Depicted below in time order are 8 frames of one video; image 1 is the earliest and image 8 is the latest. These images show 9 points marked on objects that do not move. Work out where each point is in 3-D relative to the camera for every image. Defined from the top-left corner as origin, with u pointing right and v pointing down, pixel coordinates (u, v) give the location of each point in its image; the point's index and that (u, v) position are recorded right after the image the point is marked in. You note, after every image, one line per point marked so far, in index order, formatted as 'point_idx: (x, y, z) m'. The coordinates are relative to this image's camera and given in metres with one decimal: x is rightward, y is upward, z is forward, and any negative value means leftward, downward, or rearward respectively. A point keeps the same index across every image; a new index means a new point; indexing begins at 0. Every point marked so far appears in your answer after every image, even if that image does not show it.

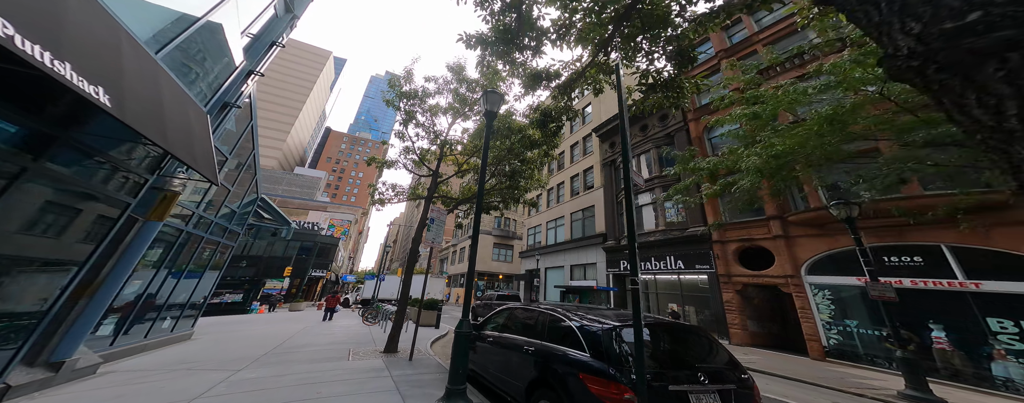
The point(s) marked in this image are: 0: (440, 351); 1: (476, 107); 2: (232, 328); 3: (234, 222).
0: (-2.6, -5.6, +10.4) m
1: (-1.5, +3.7, +10.7) m
2: (-13.4, -6.2, +13.2) m
3: (-11.6, -0.8, +11.3) m
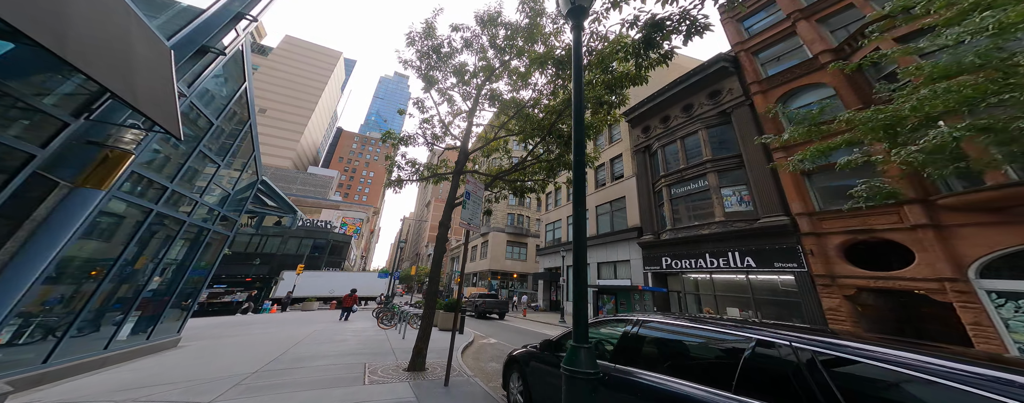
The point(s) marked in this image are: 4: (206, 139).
0: (-1.2, -5.0, +8.5) m
1: (0.0, +4.3, +8.7) m
2: (-11.9, -5.5, +11.6) m
3: (-10.1, -0.2, +9.7) m
4: (-8.6, +1.8, +7.7) m
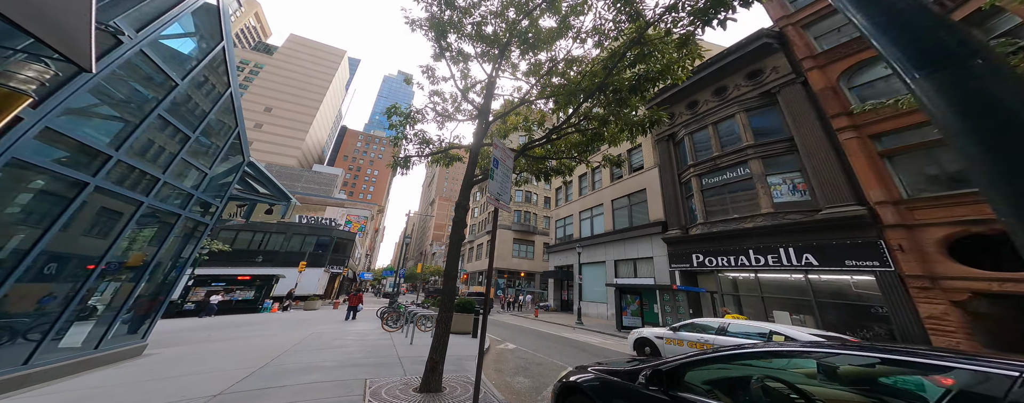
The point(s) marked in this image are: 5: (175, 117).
0: (-0.4, -4.5, +7.1) m
1: (+0.8, +4.7, +7.3) m
2: (-11.0, -5.0, +10.4) m
3: (-9.3, +0.3, +8.3) m
4: (-7.9, +2.3, +6.3) m
5: (-8.1, +2.0, +6.6) m
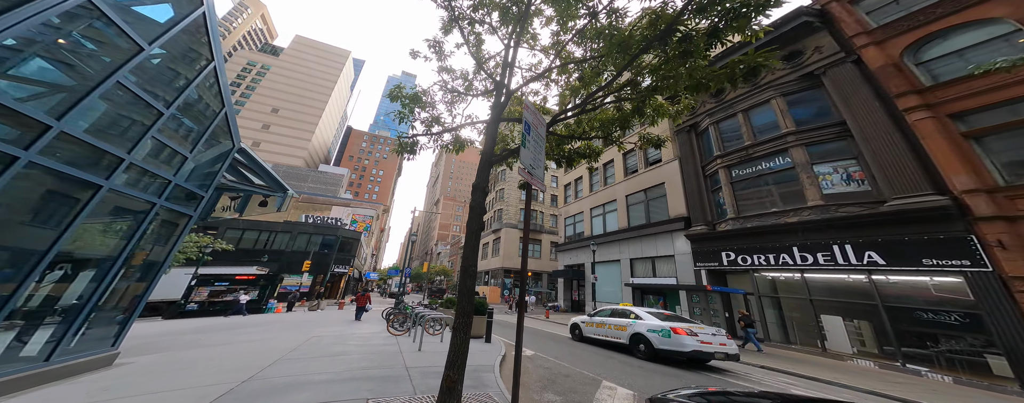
0: (+0.2, -4.3, +6.0) m
1: (+1.4, +5.0, +6.2) m
2: (-10.4, -4.8, +9.5) m
3: (-8.6, +0.5, +7.4) m
4: (-7.3, +2.6, +5.3) m
5: (-7.5, +2.3, +5.6) m
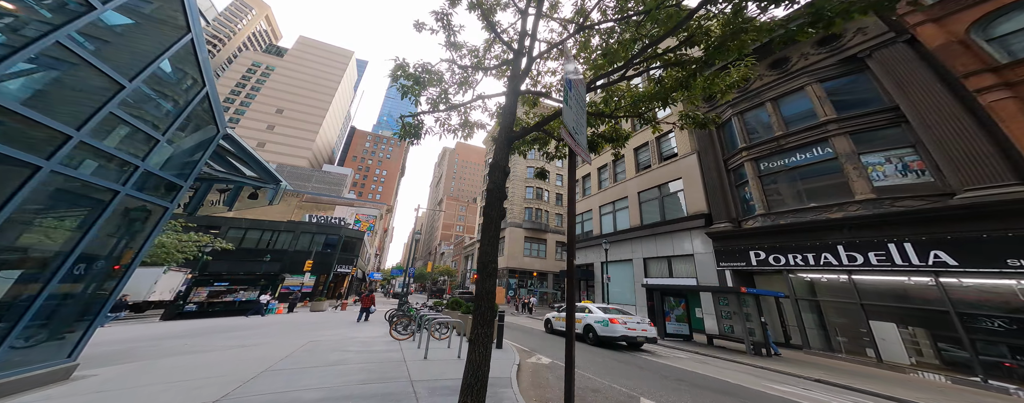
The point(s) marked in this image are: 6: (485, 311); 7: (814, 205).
0: (+0.7, -4.1, +5.0) m
1: (+1.8, +5.2, +5.2) m
2: (-9.9, -4.6, +8.6) m
3: (-8.2, +0.7, +6.5) m
4: (-6.8, +2.8, +4.5) m
5: (-7.0, +2.5, +4.7) m
6: (-0.4, -1.6, +4.0) m
7: (+11.8, -0.1, +10.8) m
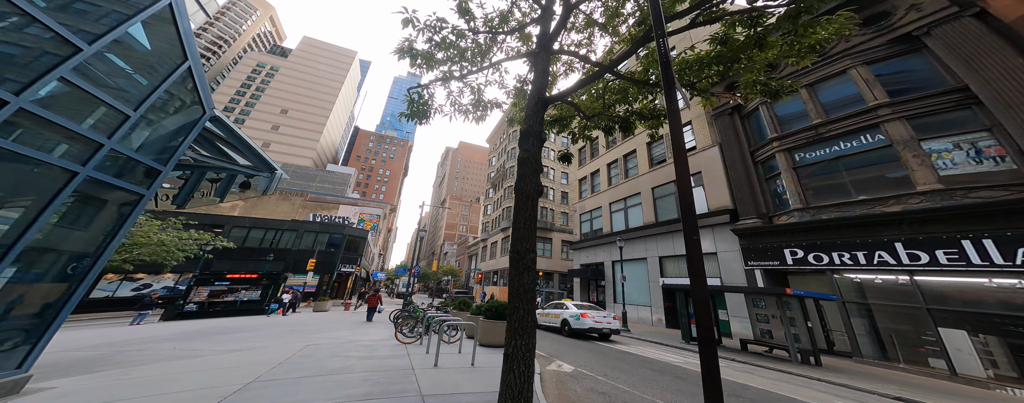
0: (+1.2, -3.8, +4.1) m
1: (+2.4, +5.5, +4.3) m
2: (-9.3, -4.3, +7.8) m
3: (-7.6, +1.0, +5.7) m
4: (-6.3, +3.0, +3.6) m
5: (-6.5, +2.8, +3.9) m
6: (+0.2, -1.4, +3.1) m
7: (+12.4, +0.1, +9.7) m
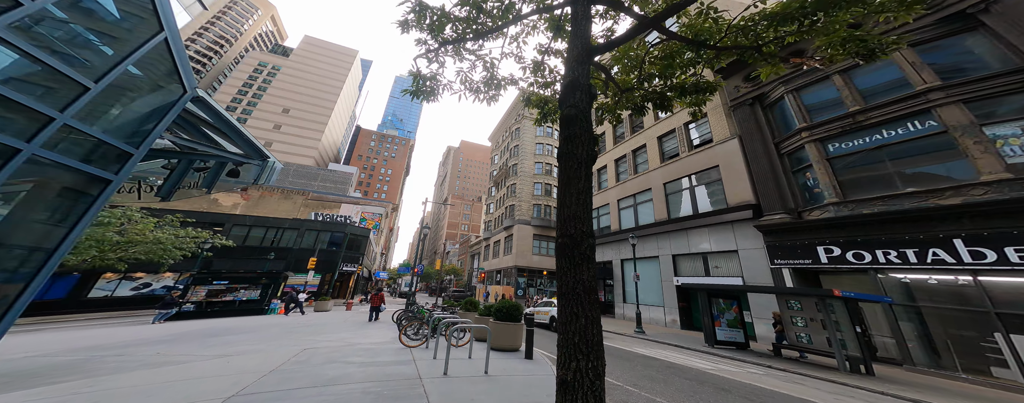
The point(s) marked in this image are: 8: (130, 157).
0: (+1.7, -3.6, +3.3) m
1: (+2.9, +5.7, +3.4) m
2: (-8.8, -4.1, +7.1) m
3: (-7.1, +1.2, +4.9) m
4: (-5.8, +3.2, +2.8) m
5: (-6.0, +3.0, +3.1) m
6: (+0.6, -1.2, +2.3) m
7: (+12.9, +0.4, +8.9) m
8: (-7.2, +0.8, +5.2) m
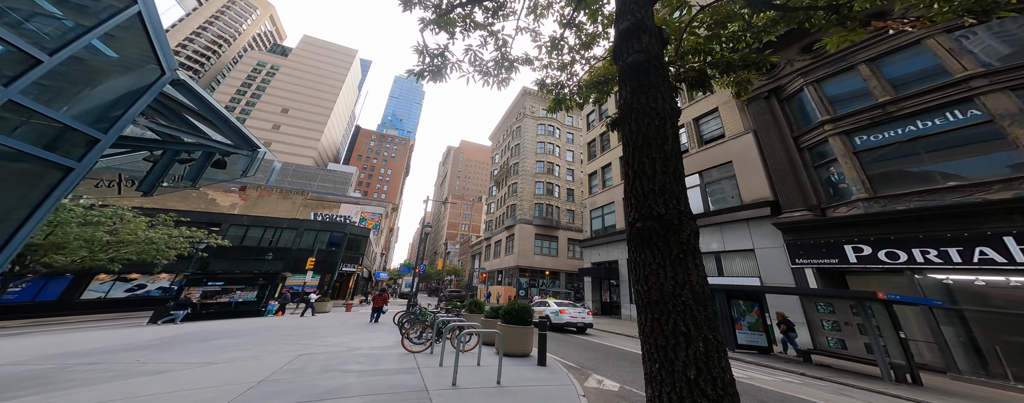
0: (+2.1, -3.4, +2.7) m
1: (+3.2, +5.9, +2.8) m
2: (-8.4, -4.0, +6.4) m
3: (-6.8, +1.3, +4.3) m
4: (-5.5, +3.3, +2.2) m
5: (-5.7, +3.1, +2.5) m
6: (+1.0, -1.0, +1.6) m
7: (+13.3, +0.5, +8.2) m
8: (-6.8, +1.0, +4.6) m
